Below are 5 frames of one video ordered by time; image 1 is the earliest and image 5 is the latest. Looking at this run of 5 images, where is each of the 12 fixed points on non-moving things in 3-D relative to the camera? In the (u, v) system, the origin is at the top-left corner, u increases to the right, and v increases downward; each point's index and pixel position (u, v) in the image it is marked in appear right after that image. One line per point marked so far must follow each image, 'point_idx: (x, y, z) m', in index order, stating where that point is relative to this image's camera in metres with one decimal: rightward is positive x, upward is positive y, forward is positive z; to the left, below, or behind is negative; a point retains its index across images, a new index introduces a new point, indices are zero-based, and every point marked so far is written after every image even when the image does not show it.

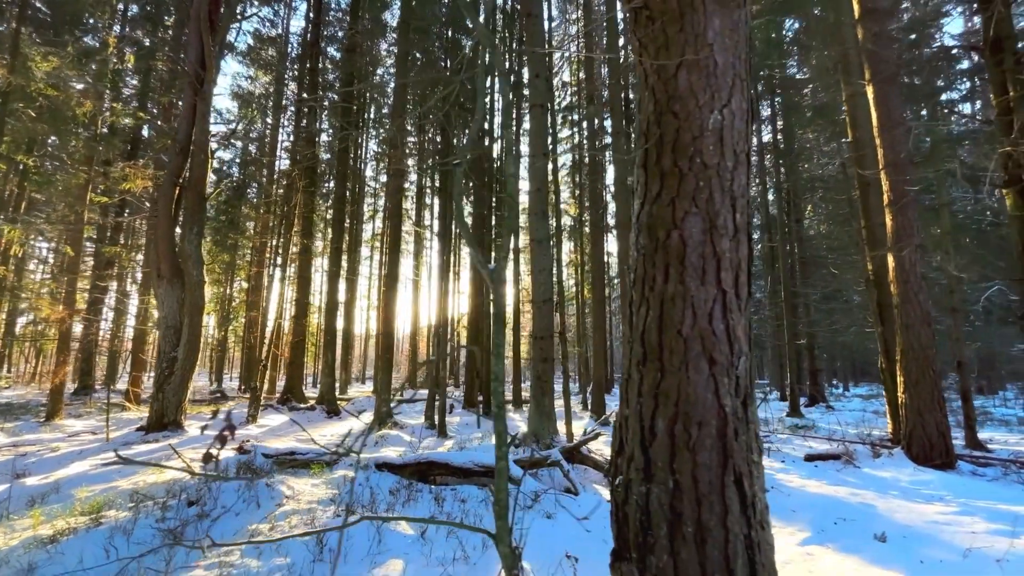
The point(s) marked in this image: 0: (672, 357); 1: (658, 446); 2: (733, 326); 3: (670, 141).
0: (+0.6, -0.3, +1.9) m
1: (+0.5, -0.5, +1.9) m
2: (+0.8, -0.1, +1.9) m
3: (+0.6, +0.6, +2.0) m
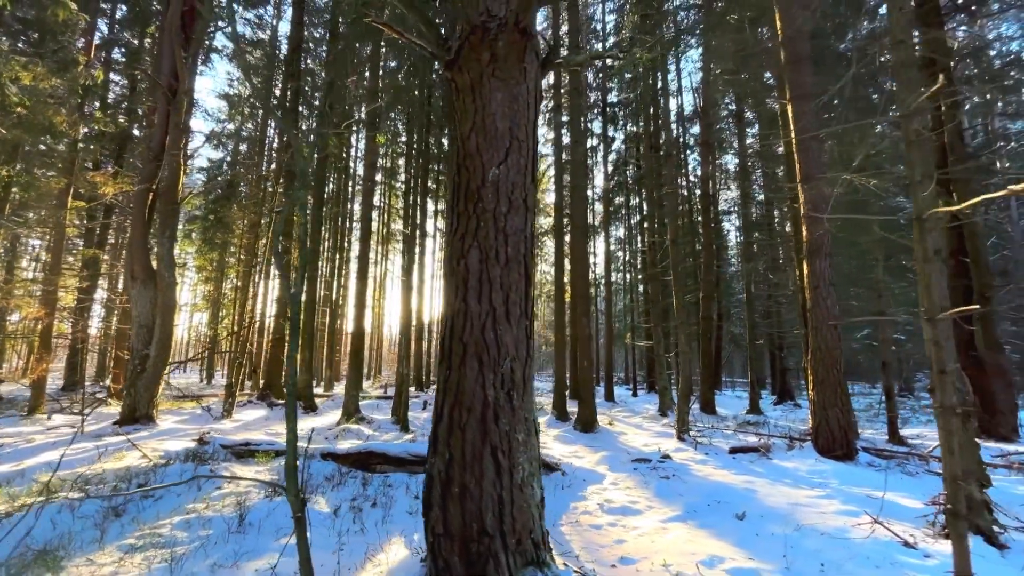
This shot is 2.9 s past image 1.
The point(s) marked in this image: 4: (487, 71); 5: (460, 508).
0: (-0.3, -0.3, +2.4) m
1: (-0.3, -0.6, +2.4) m
2: (0.0, -0.2, +2.4) m
3: (-0.2, +0.5, +2.5) m
4: (-0.1, +1.0, +2.5) m
5: (-0.2, -1.0, +2.3) m
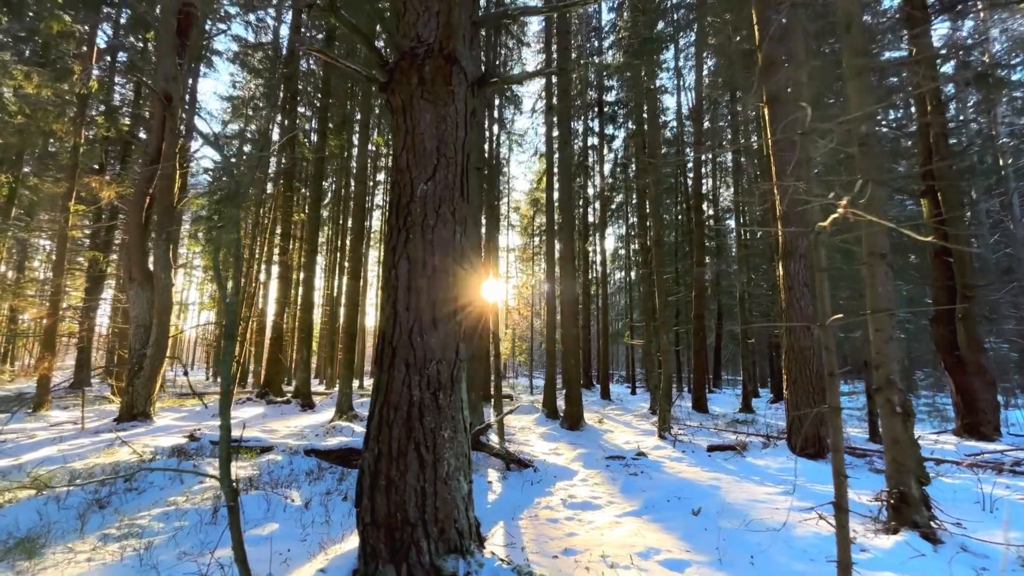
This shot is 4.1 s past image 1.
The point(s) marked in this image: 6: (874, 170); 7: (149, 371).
0: (-0.6, -0.4, +2.6) m
1: (-0.7, -0.7, +2.6) m
2: (-0.4, -0.3, +2.6) m
3: (-0.6, +0.4, +2.7) m
4: (-0.5, +1.0, +2.7) m
5: (-0.6, -1.0, +2.5) m
6: (+3.1, +1.0, +4.5) m
7: (-6.9, -1.6, +9.9) m
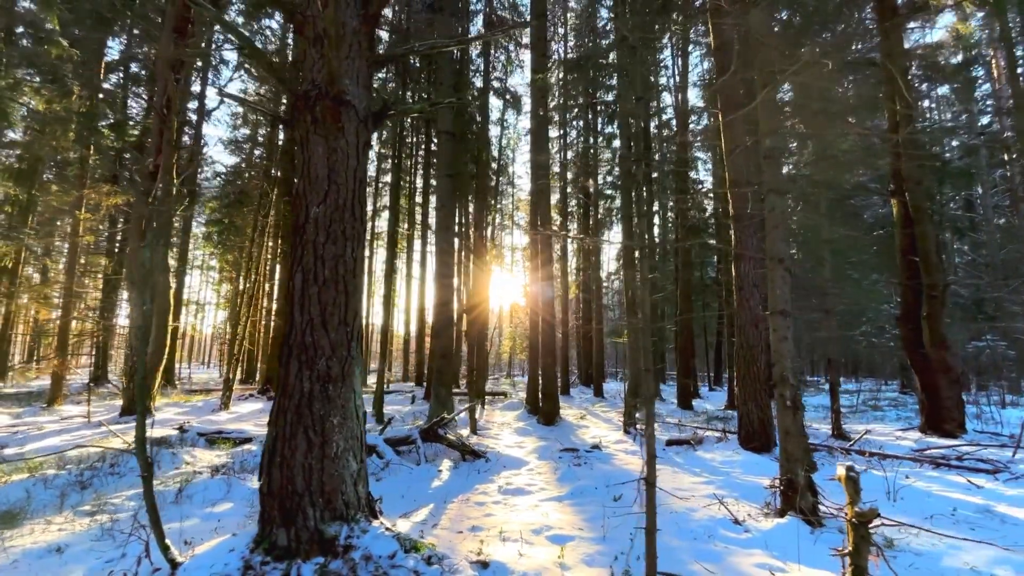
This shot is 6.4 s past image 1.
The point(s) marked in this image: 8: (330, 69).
0: (-1.4, -0.4, +3.1) m
1: (-1.4, -0.7, +3.1) m
2: (-1.1, -0.3, +3.1) m
3: (-1.3, +0.4, +3.2) m
4: (-1.2, +0.9, +3.1) m
5: (-1.3, -1.0, +3.0) m
6: (+2.4, +1.0, +4.8) m
7: (-7.3, -1.6, +10.6) m
8: (-1.1, +1.3, +3.2) m
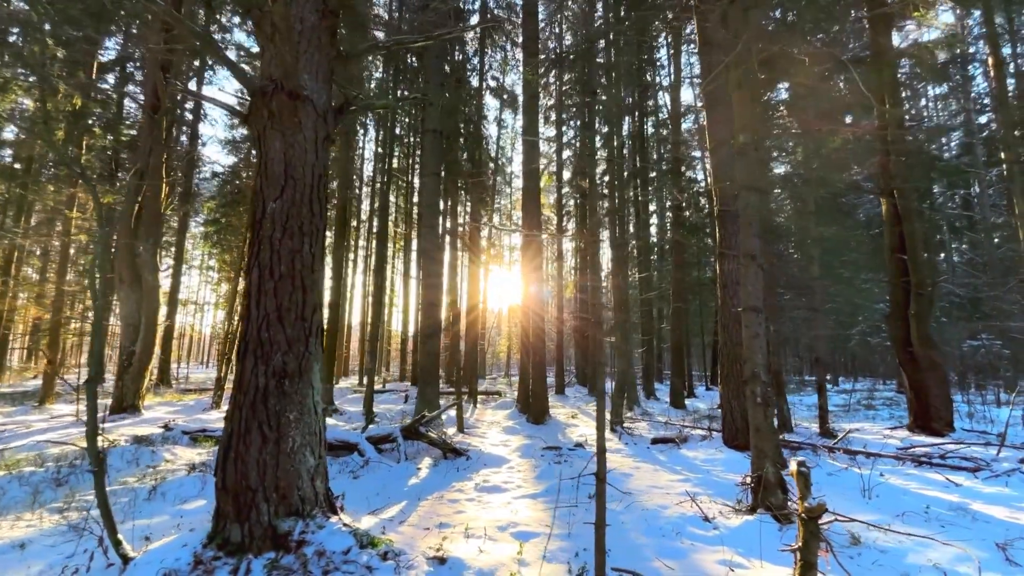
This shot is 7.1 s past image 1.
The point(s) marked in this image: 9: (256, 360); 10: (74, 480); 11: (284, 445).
0: (-1.6, -0.4, +3.1) m
1: (-1.7, -0.7, +3.1) m
2: (-1.4, -0.3, +3.0) m
3: (-1.6, +0.4, +3.2) m
4: (-1.5, +1.0, +3.1) m
5: (-1.6, -1.0, +3.0) m
6: (+2.2, +1.0, +4.8) m
7: (-7.6, -1.6, +10.6) m
8: (-1.3, +1.3, +3.1) m
9: (-1.5, -0.4, +3.0) m
10: (-4.5, -2.0, +5.4) m
11: (-1.3, -0.9, +3.0) m
